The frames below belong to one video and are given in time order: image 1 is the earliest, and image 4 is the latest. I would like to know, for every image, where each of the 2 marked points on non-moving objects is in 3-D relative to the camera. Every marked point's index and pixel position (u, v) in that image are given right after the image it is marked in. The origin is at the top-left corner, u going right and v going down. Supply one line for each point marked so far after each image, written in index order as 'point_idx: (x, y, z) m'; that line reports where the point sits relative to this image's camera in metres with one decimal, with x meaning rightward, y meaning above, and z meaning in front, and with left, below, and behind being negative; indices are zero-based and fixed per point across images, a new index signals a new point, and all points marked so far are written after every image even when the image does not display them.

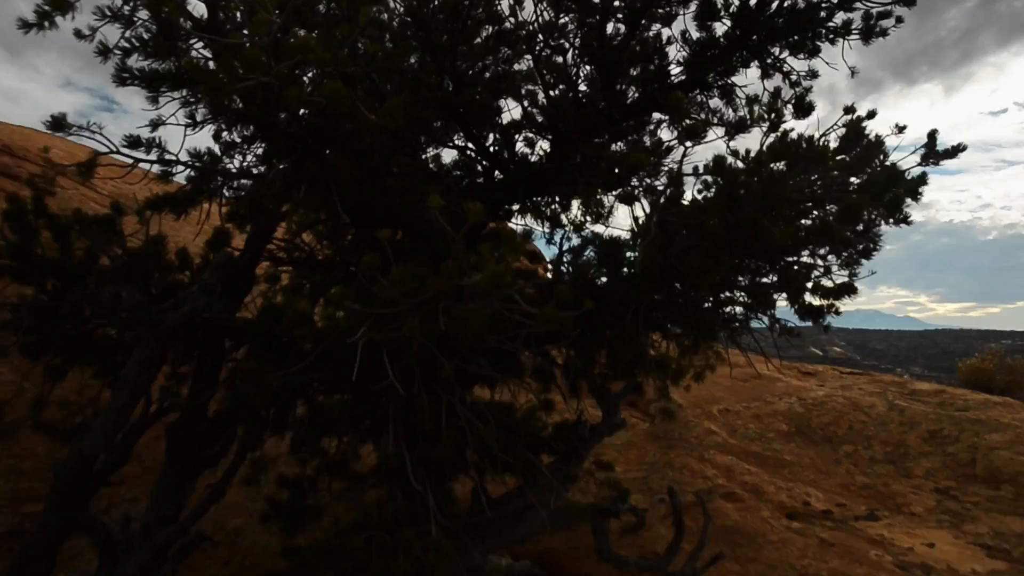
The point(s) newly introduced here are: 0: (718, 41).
0: (+1.6, +1.8, +3.5) m
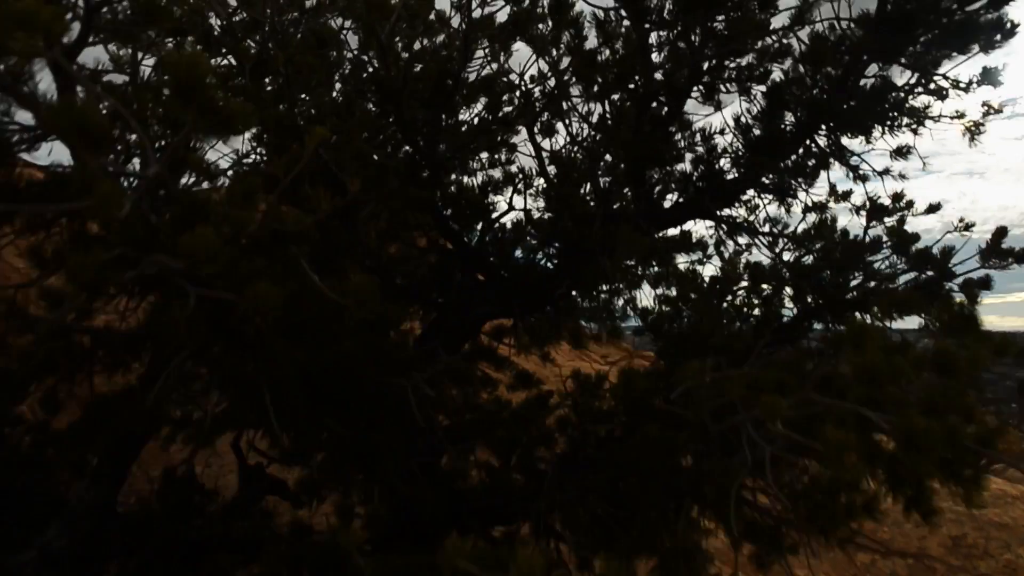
0: (+1.6, +0.9, +2.8) m
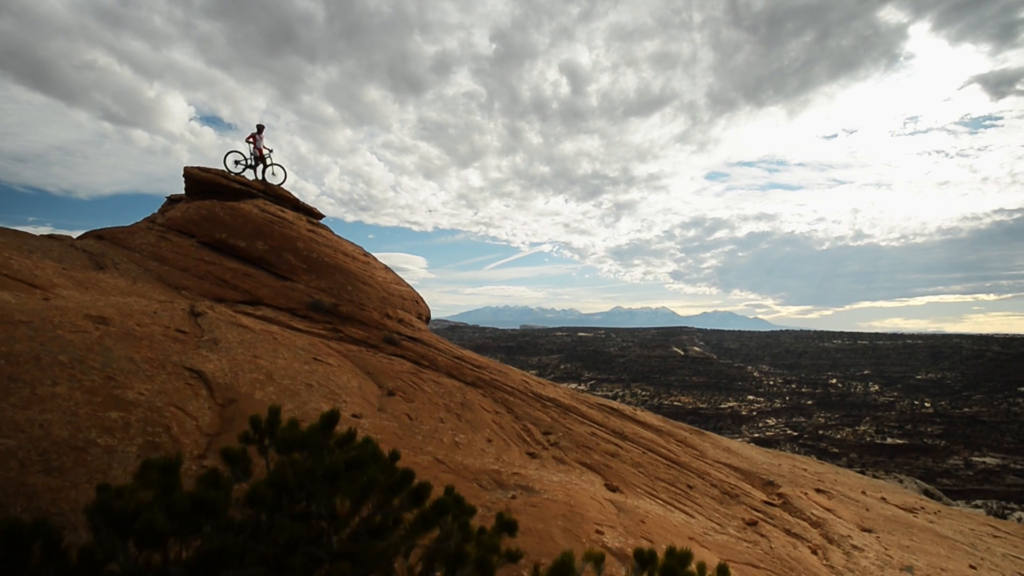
0: (+1.9, -2.8, +1.6) m
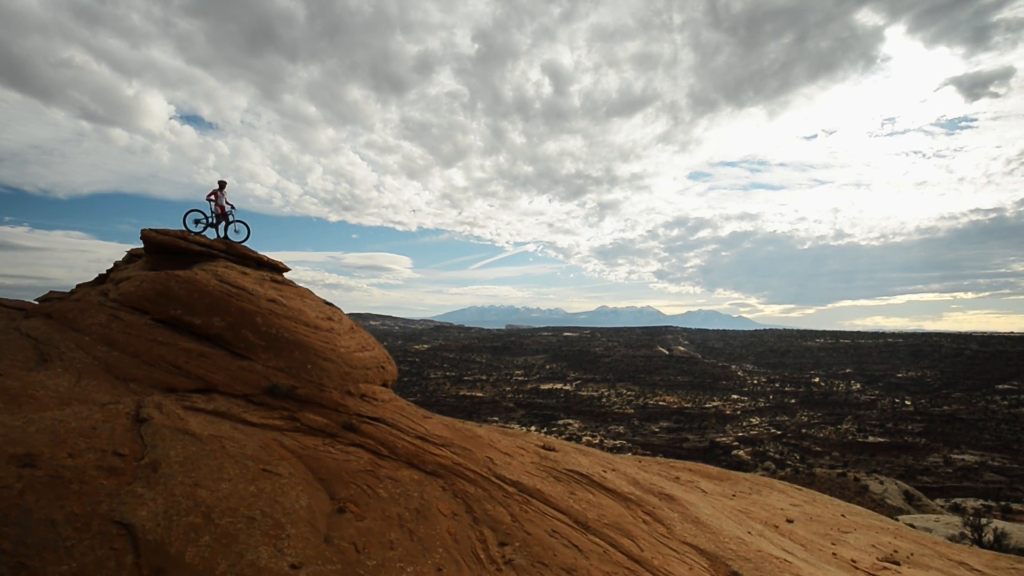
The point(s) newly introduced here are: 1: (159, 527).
0: (+0.2, -8.4, +1.1) m
1: (-13.7, -9.2, +18.4) m
